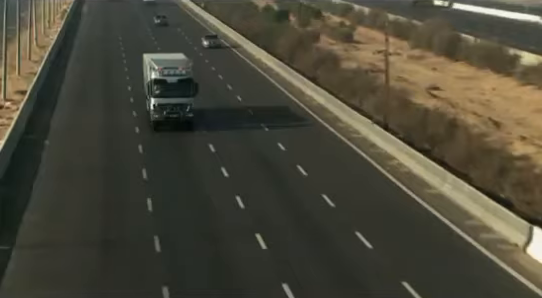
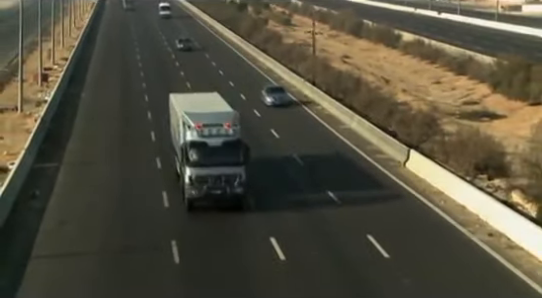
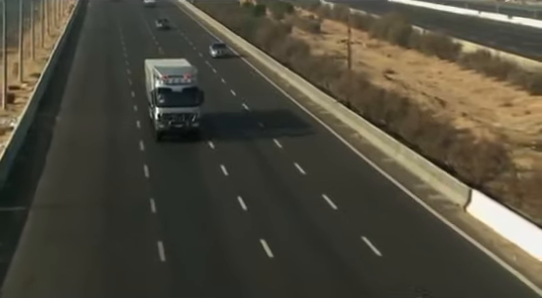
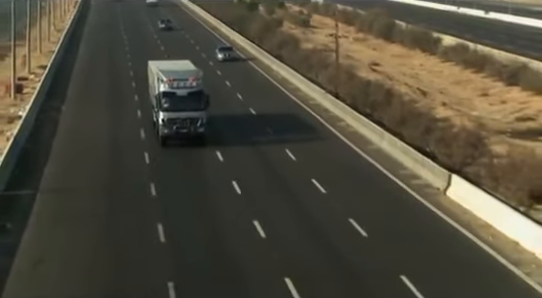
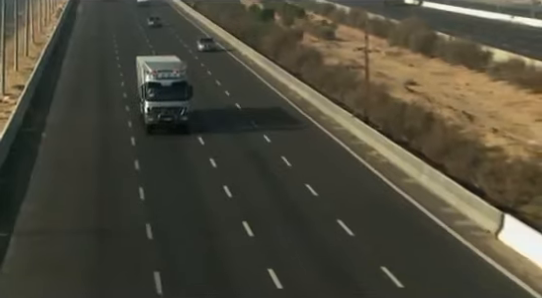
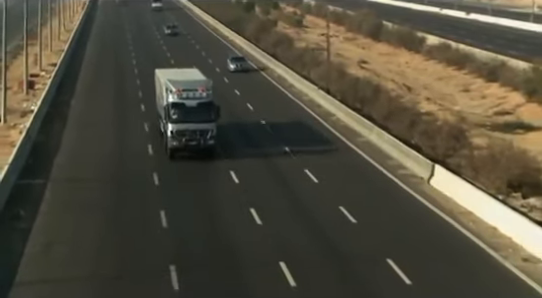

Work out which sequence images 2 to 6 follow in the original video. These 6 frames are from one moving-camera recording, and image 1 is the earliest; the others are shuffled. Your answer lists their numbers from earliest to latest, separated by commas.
5, 3, 4, 6, 2
